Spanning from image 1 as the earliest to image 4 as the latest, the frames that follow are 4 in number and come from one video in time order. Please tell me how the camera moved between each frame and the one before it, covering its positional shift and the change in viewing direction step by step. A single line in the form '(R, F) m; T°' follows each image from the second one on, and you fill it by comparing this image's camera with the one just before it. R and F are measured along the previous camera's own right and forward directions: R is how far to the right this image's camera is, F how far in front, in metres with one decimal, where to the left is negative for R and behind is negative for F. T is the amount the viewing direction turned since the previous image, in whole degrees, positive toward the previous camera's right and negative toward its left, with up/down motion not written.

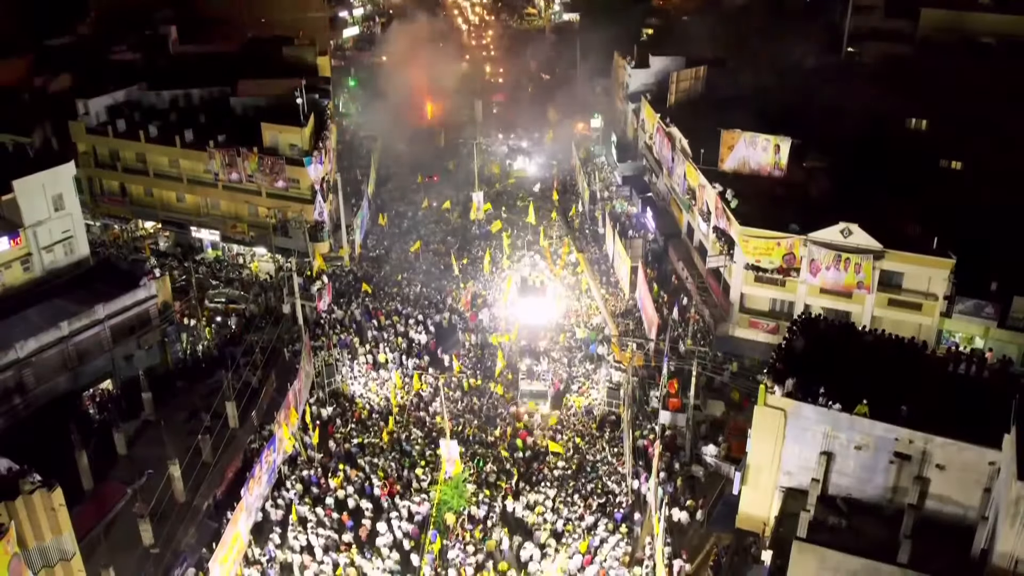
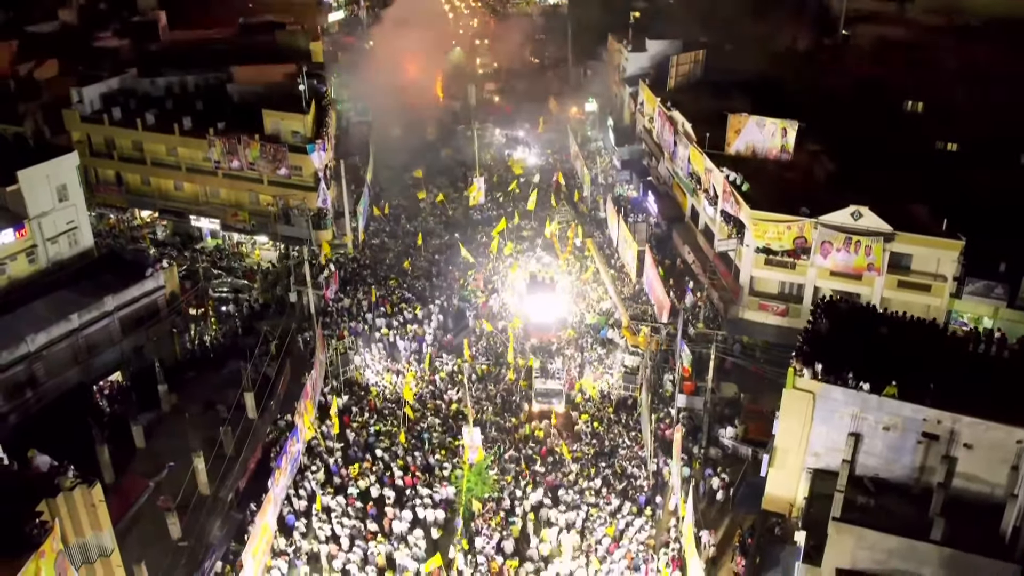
(-1.1, 0.0) m; +1°
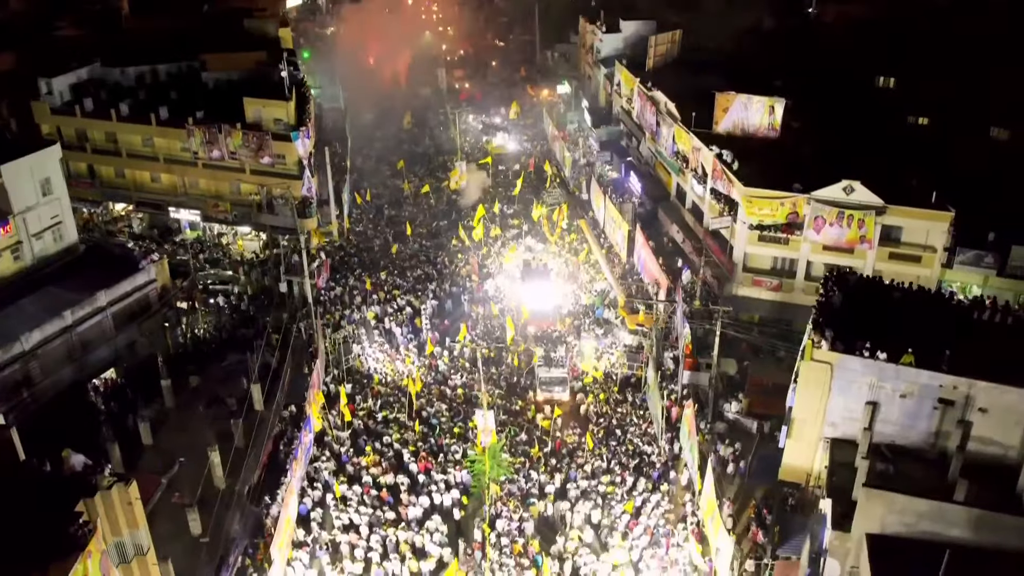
(-1.5, +0.1) m; +3°
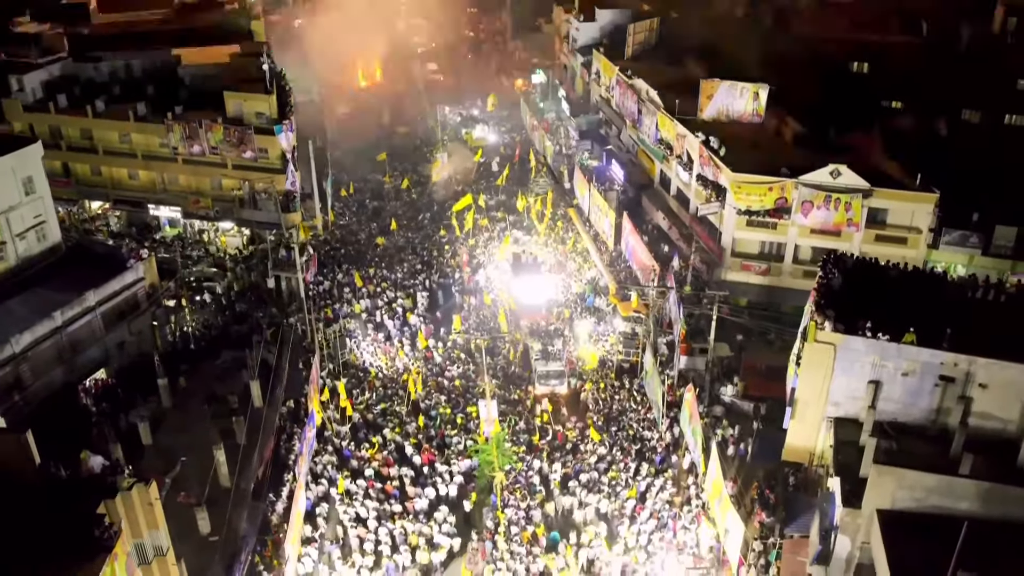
(-1.0, 0.0) m; +2°
